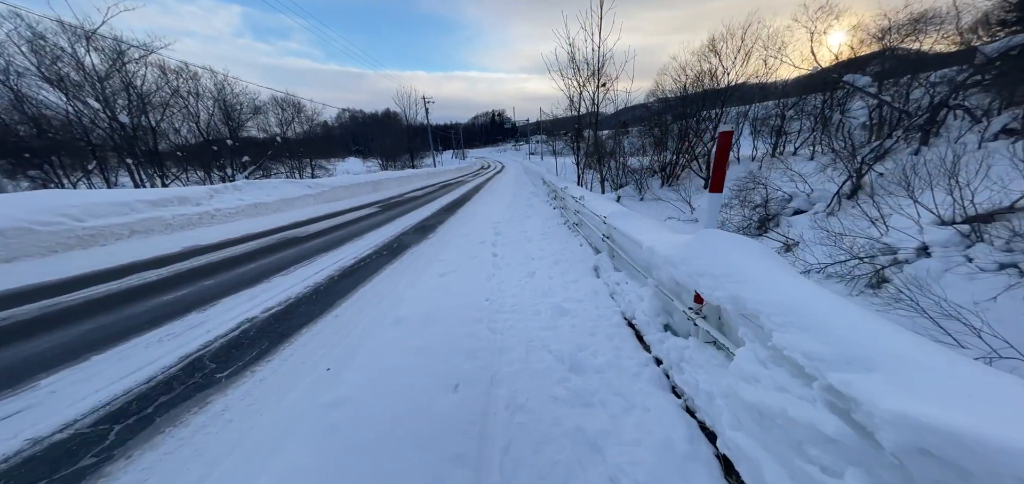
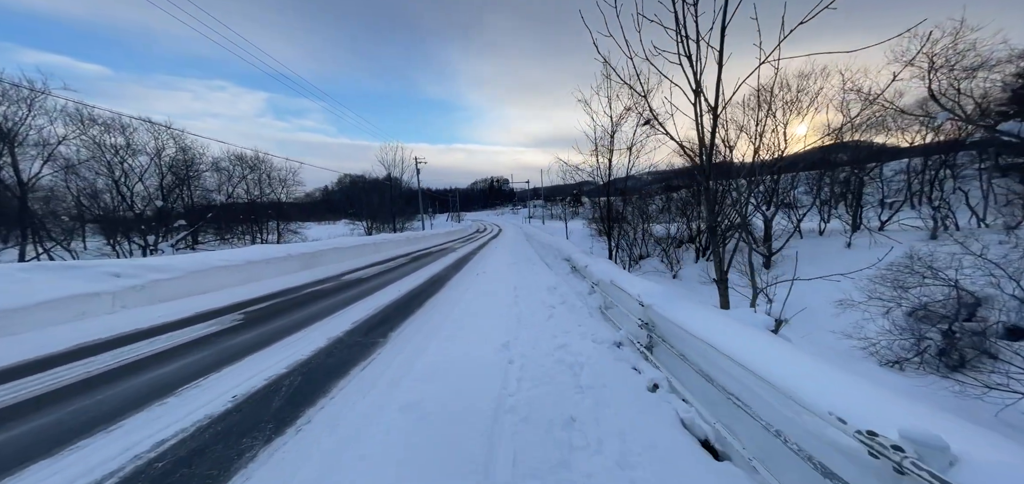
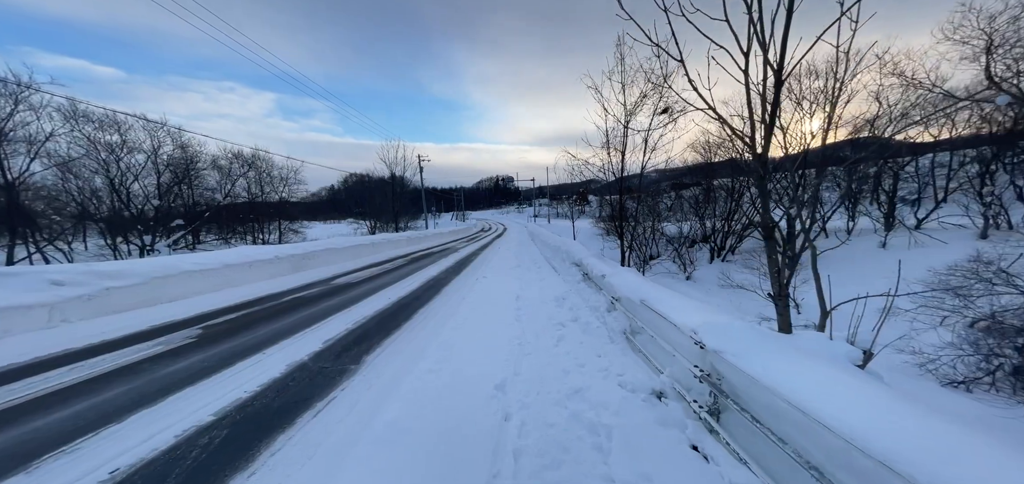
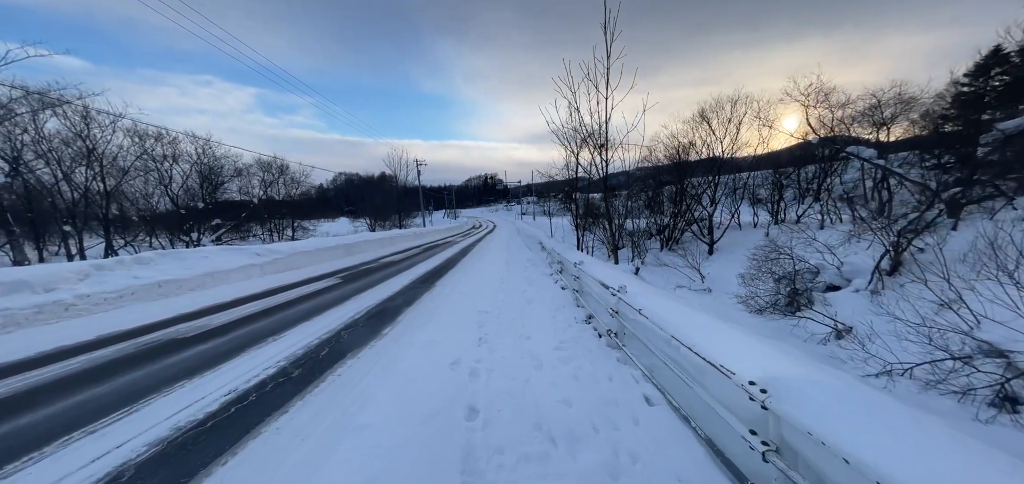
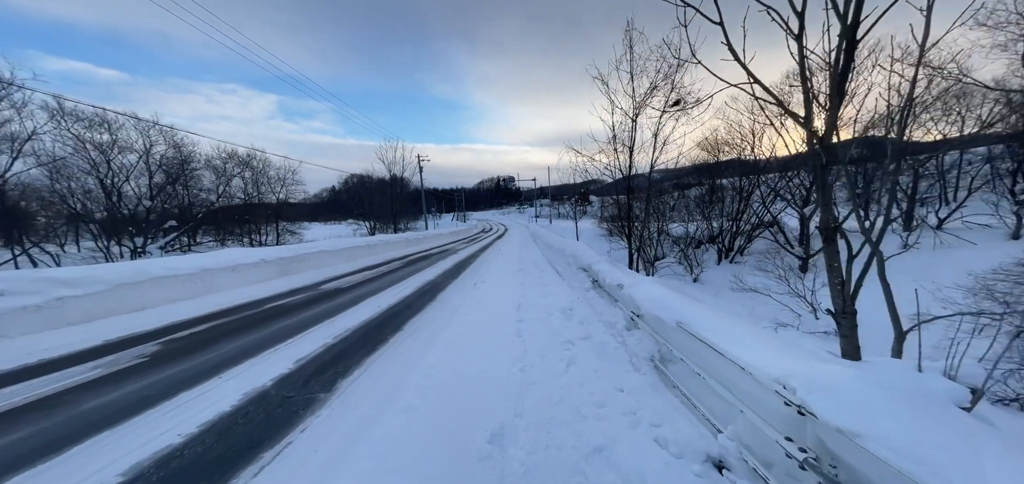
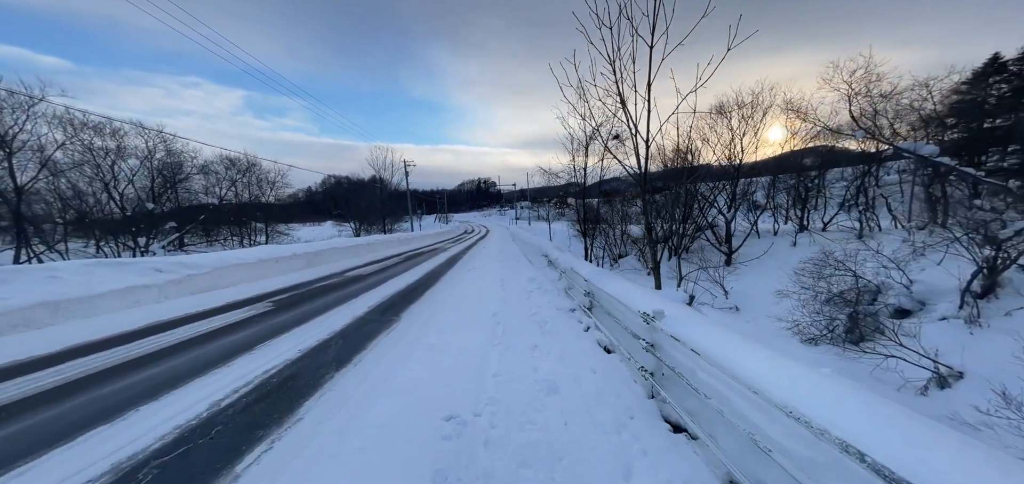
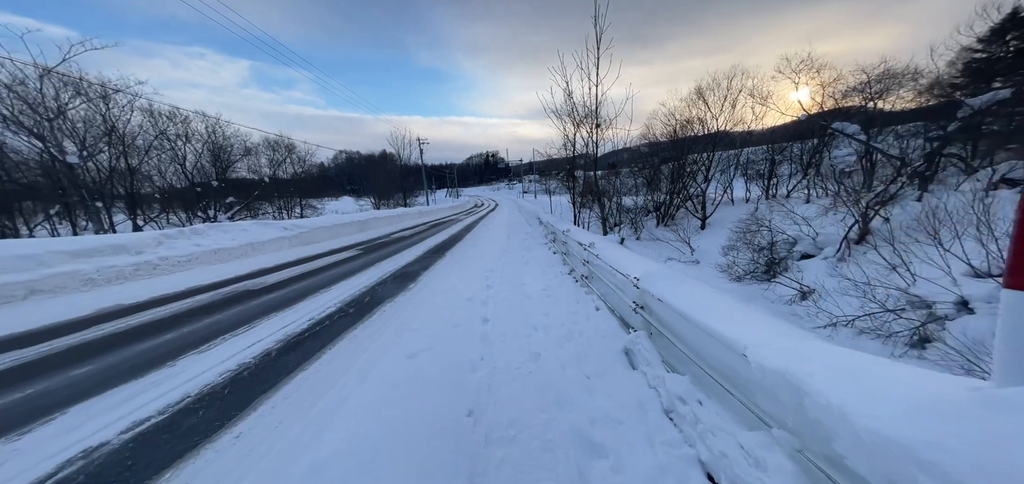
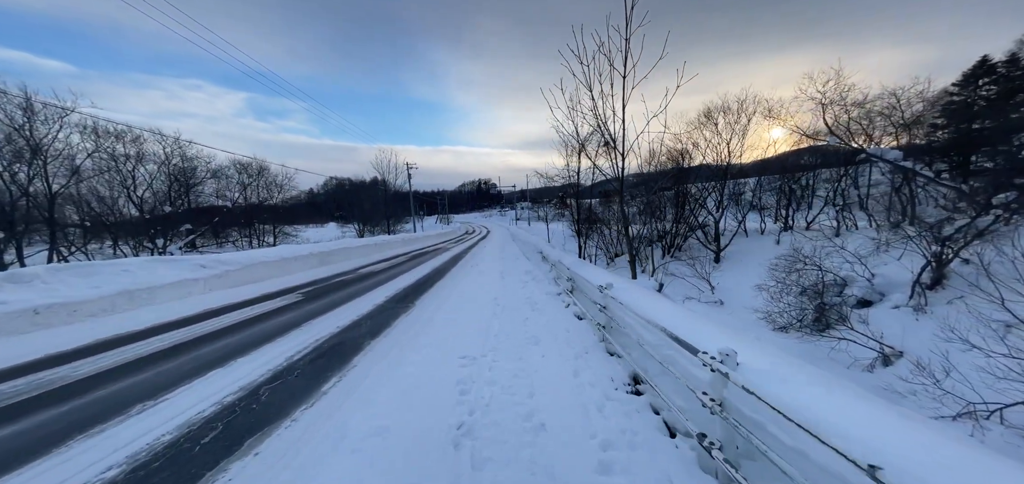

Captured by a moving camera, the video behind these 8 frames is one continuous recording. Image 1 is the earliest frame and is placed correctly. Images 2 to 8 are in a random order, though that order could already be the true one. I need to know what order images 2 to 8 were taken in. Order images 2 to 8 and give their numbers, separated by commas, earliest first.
7, 4, 8, 6, 2, 3, 5
